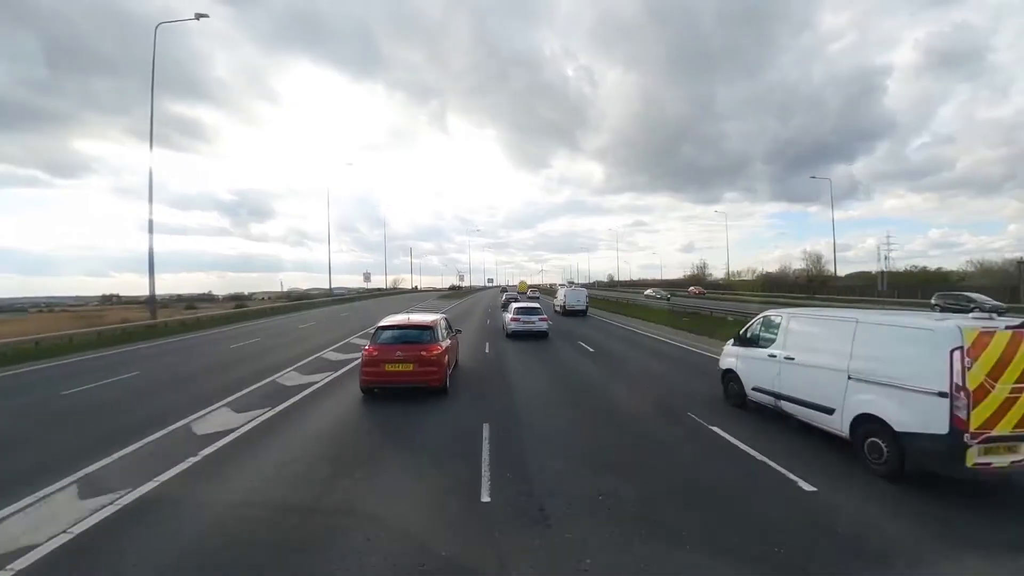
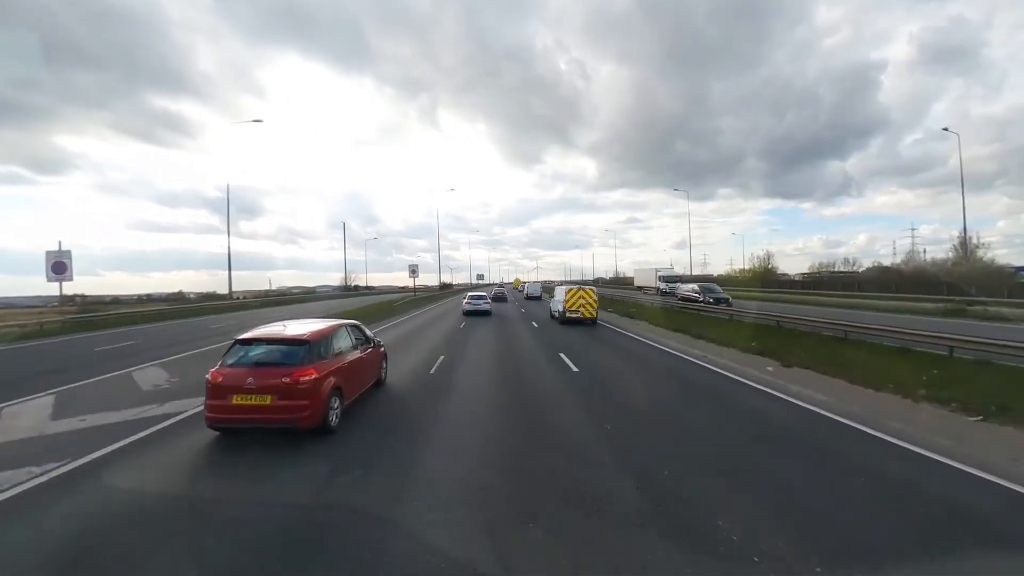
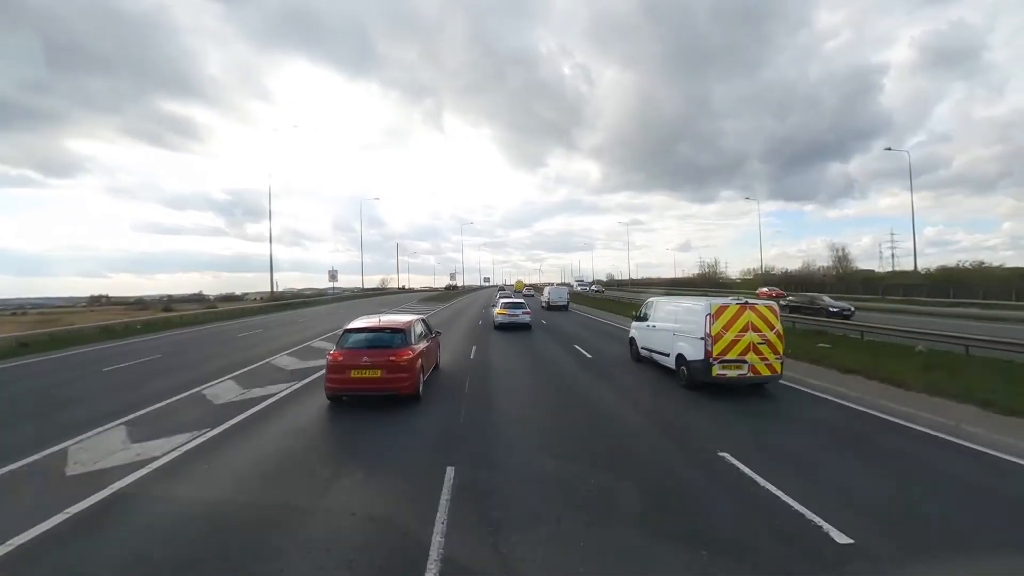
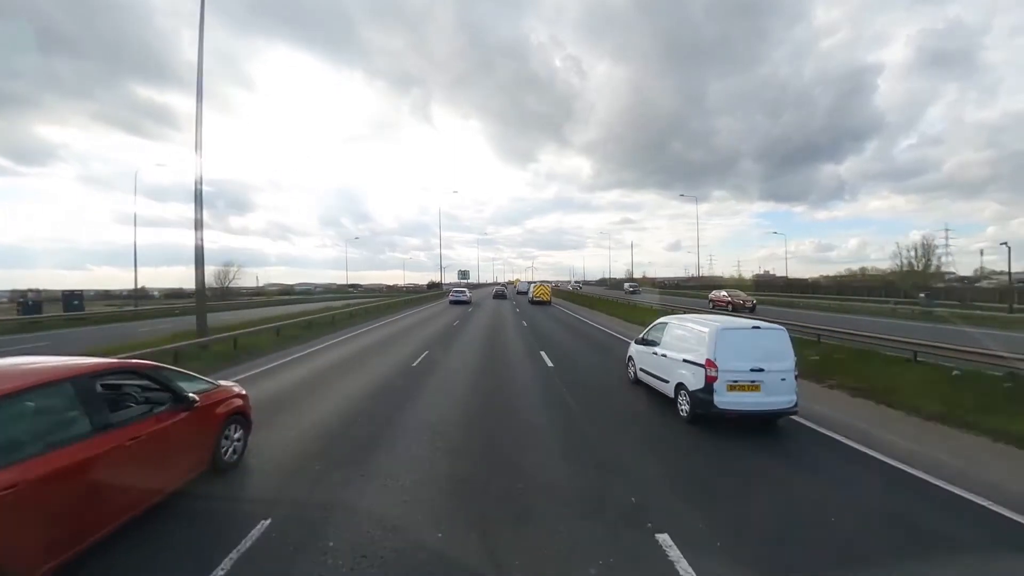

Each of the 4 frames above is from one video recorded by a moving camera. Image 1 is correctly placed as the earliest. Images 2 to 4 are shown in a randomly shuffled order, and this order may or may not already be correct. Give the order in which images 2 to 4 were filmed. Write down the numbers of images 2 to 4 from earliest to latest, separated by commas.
3, 2, 4
